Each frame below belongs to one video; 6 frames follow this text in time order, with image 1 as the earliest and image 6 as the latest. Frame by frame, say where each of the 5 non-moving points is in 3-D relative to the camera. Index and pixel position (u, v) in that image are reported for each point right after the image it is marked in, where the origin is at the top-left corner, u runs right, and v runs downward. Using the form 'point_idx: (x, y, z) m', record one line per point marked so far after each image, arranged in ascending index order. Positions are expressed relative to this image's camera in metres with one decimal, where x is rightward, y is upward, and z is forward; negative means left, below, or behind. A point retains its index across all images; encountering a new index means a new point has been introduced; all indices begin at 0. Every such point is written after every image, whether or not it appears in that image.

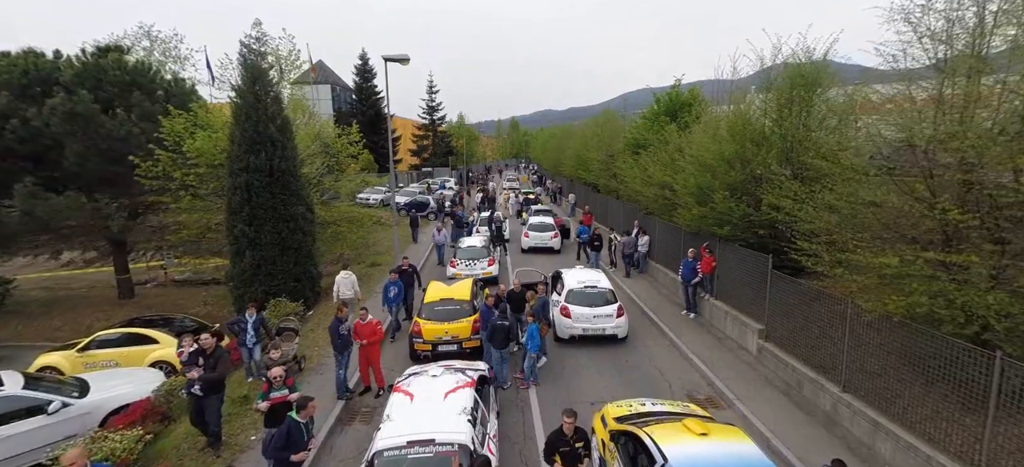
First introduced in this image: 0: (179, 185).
0: (-9.9, +1.4, +14.9) m
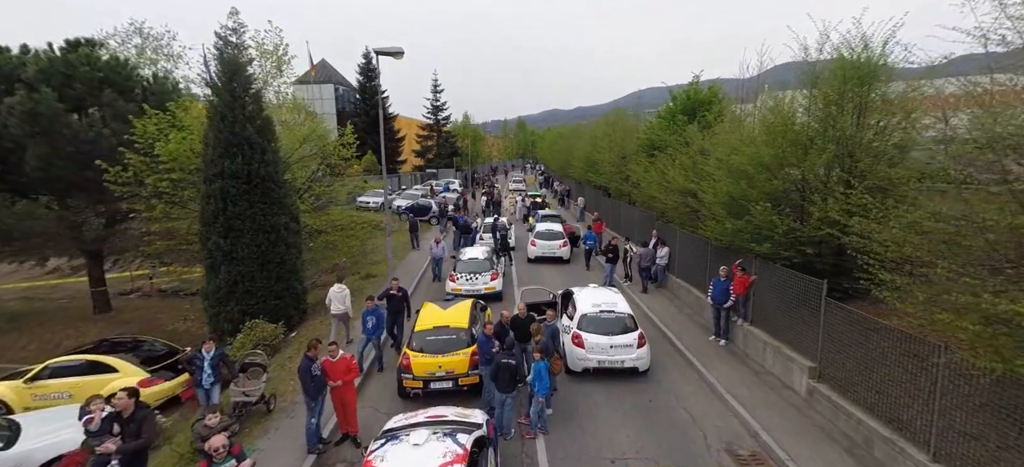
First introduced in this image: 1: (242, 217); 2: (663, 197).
0: (-9.7, +1.1, +13.6) m
1: (-6.5, +0.4, +12.2) m
2: (+4.7, +1.1, +15.7) m
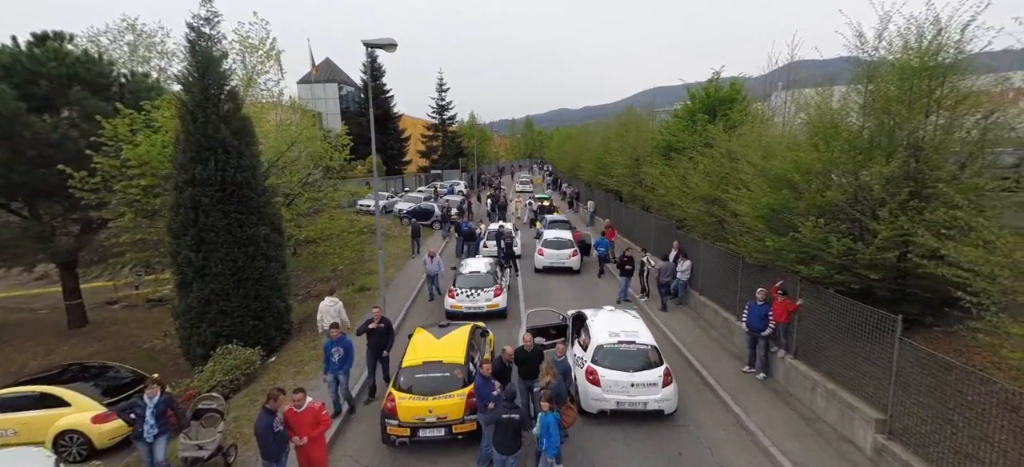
0: (-9.6, +0.8, +12.4) m
1: (-6.4, +0.1, +10.9) m
2: (+4.9, +0.8, +14.3) m
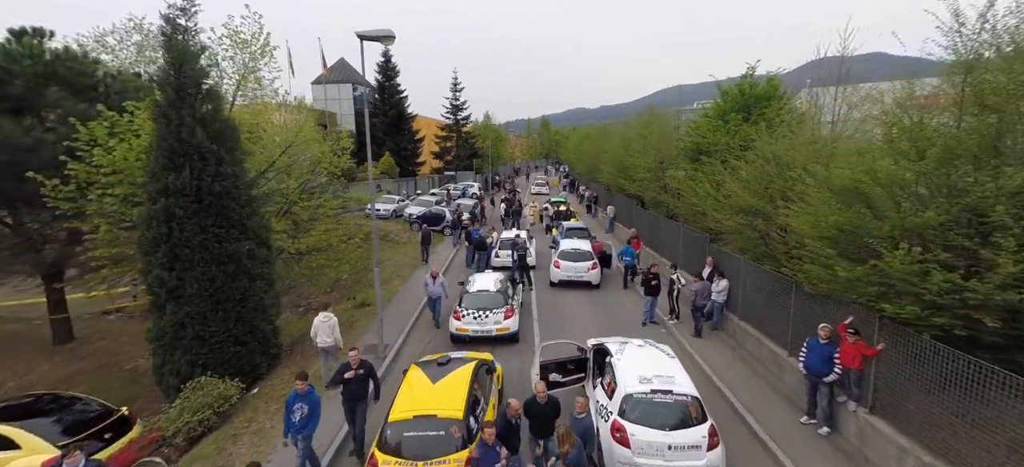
0: (-9.3, +0.5, +11.3) m
1: (-6.2, -0.2, +9.7) m
2: (+5.2, +0.5, +12.7) m
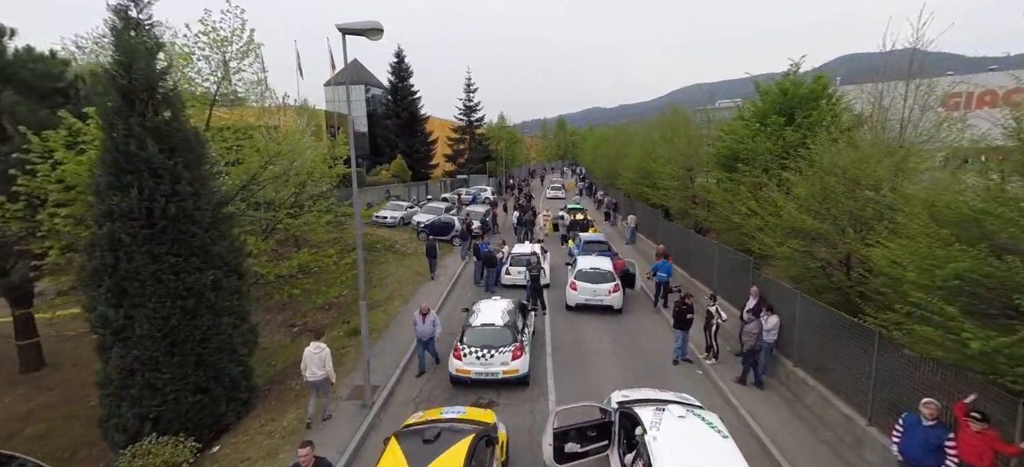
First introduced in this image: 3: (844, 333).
0: (-9.1, 0.0, +9.9) m
1: (-6.1, -0.7, +8.2) m
2: (+5.4, -0.1, +10.9) m
3: (+5.2, -1.6, +8.1) m
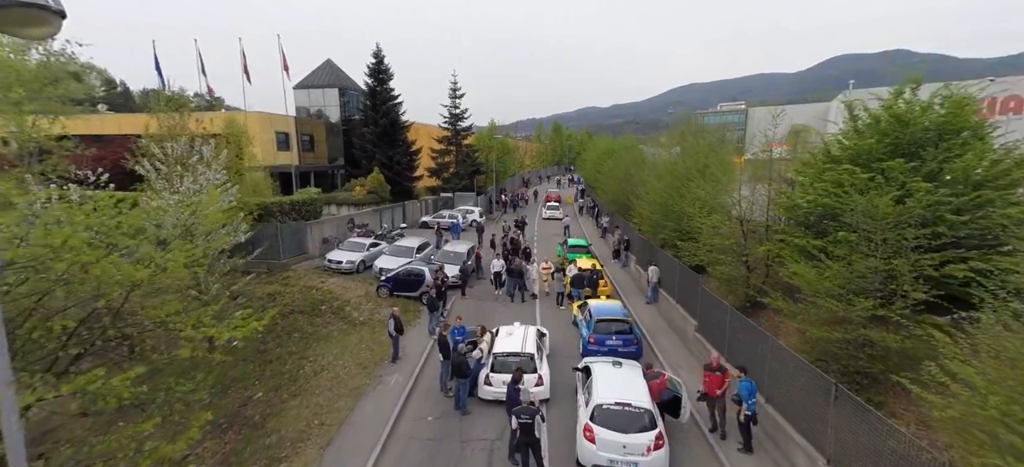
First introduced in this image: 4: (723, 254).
0: (-9.5, -2.2, +4.0) m
1: (-6.4, -2.9, +2.4) m
2: (+5.0, -2.2, +5.1) m
3: (+4.9, -3.7, +2.3) m
4: (+6.0, -0.6, +15.3) m
